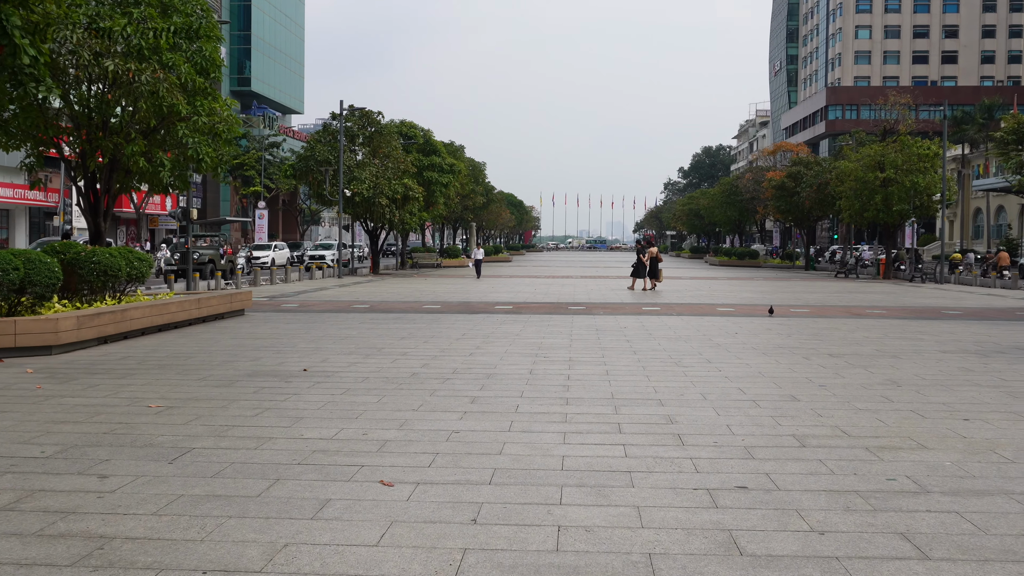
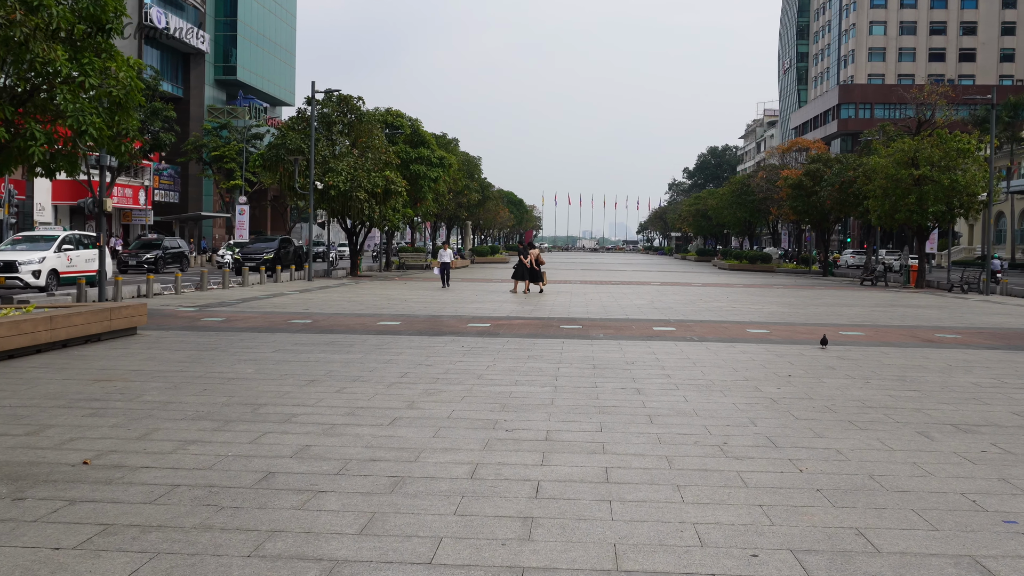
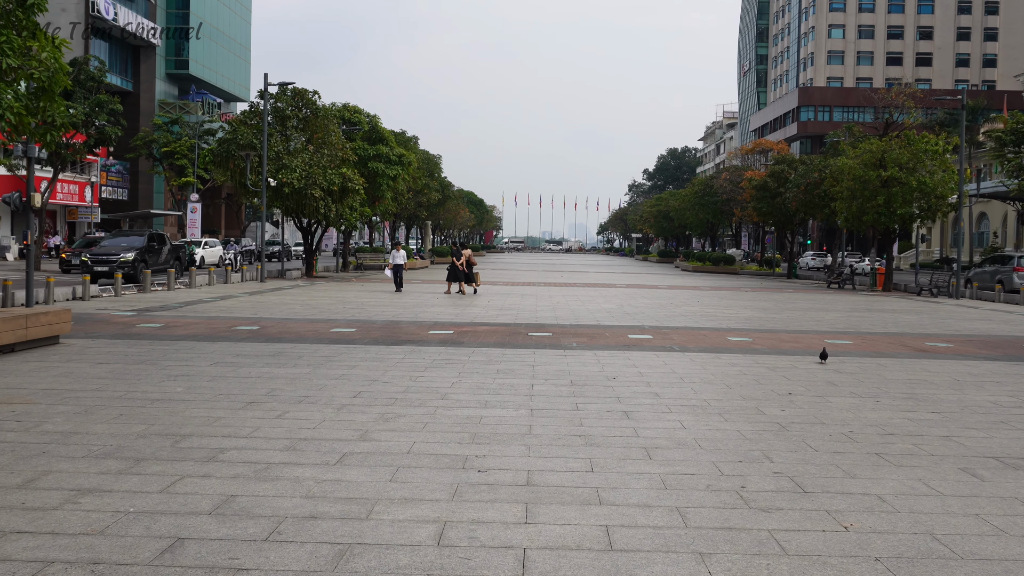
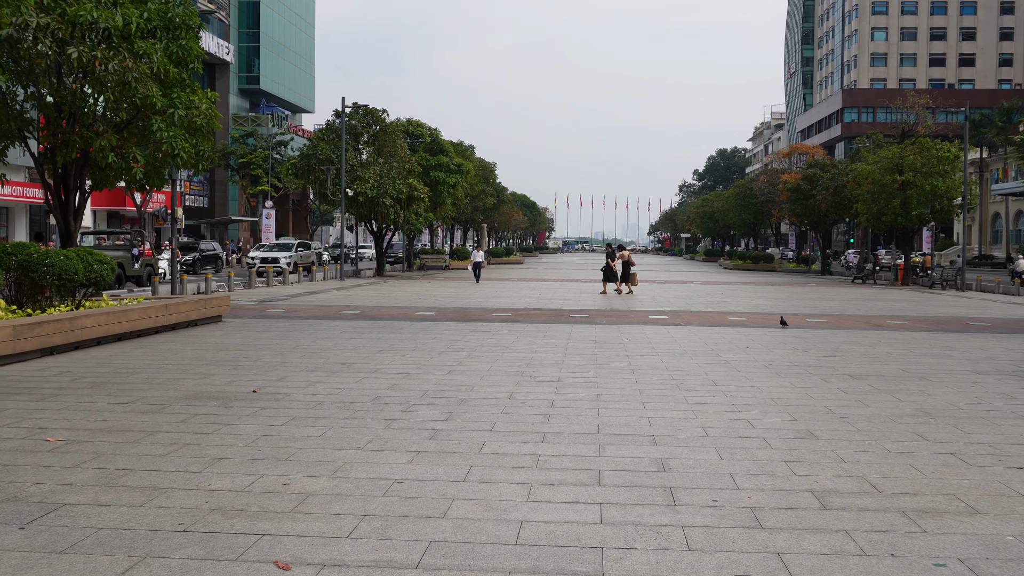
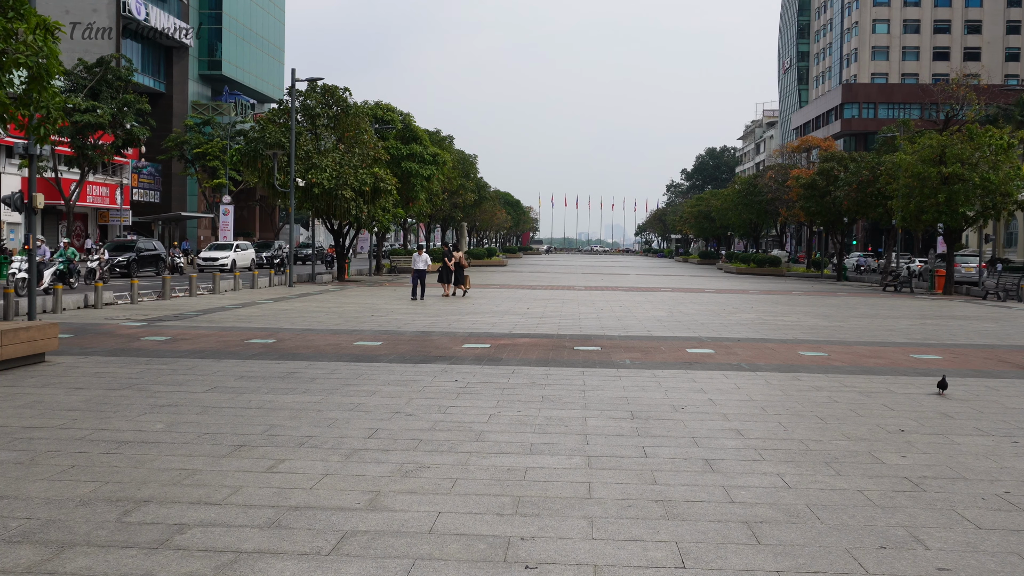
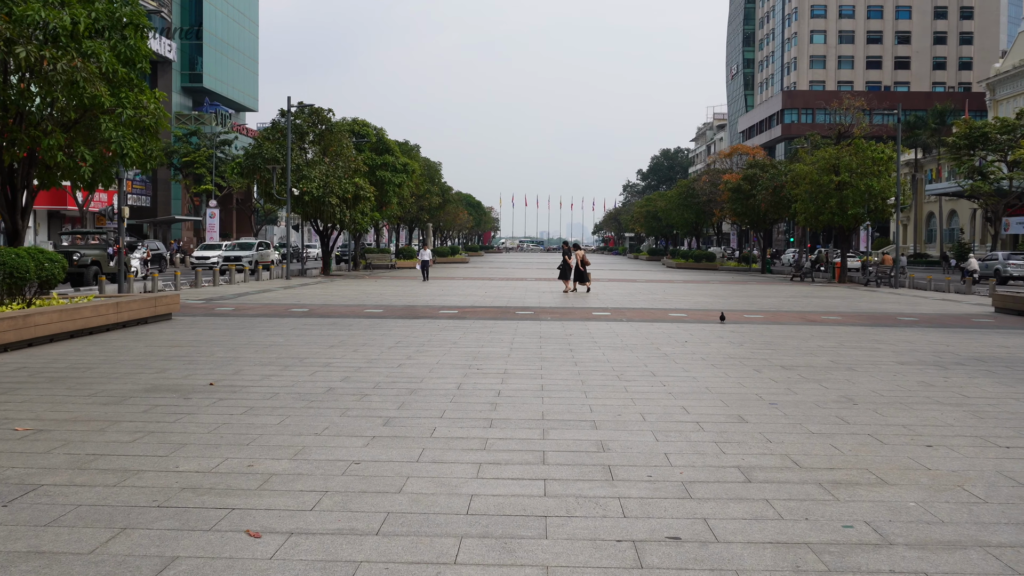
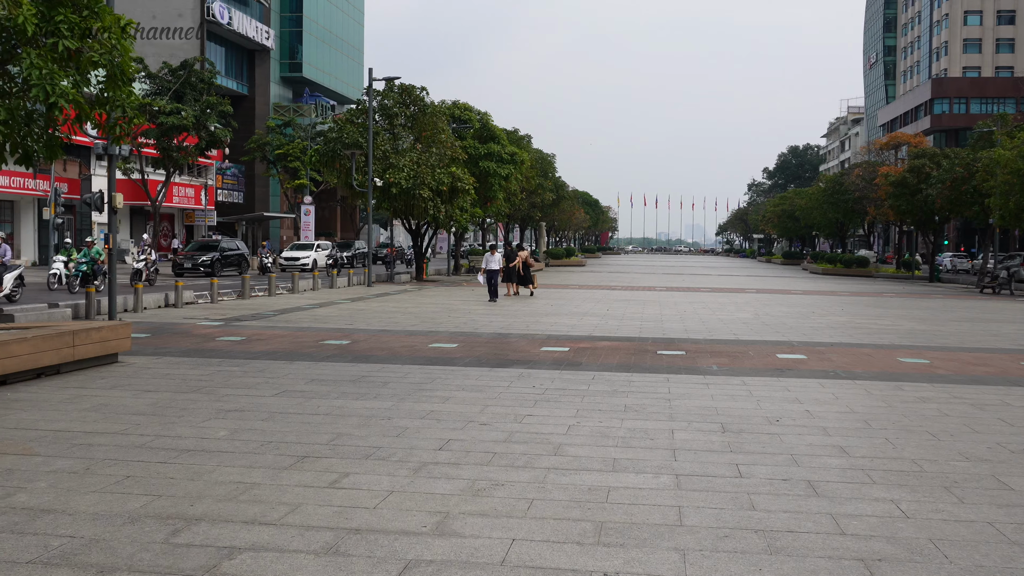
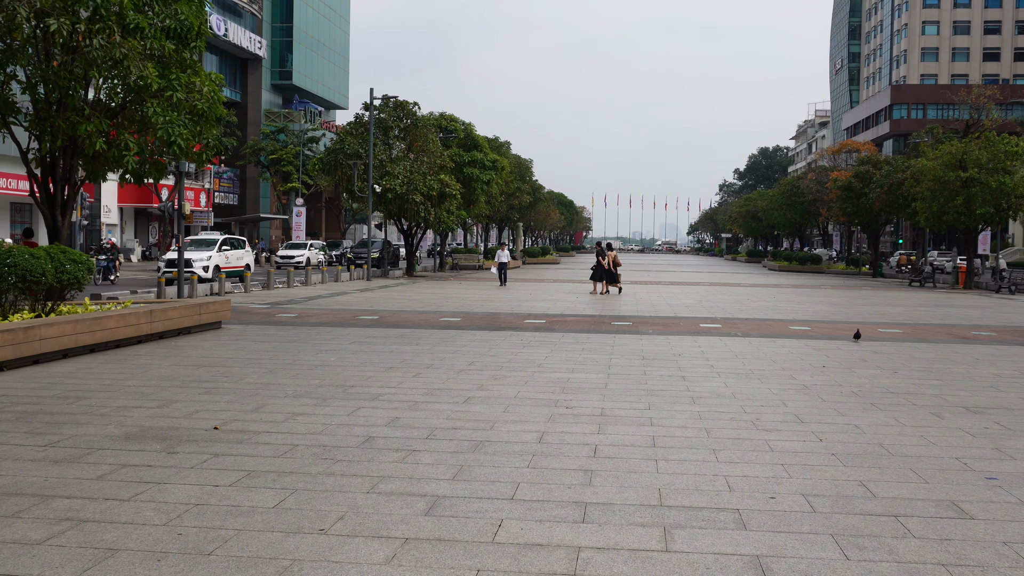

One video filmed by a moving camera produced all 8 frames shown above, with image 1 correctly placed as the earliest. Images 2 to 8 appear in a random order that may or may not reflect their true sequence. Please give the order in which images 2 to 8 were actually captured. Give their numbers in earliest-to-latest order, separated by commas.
6, 4, 8, 2, 3, 5, 7
